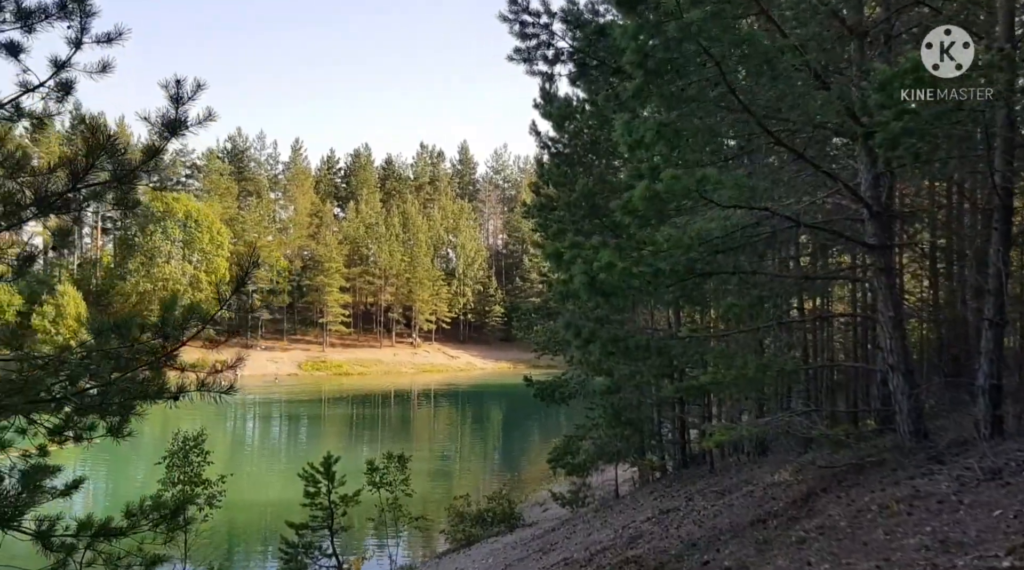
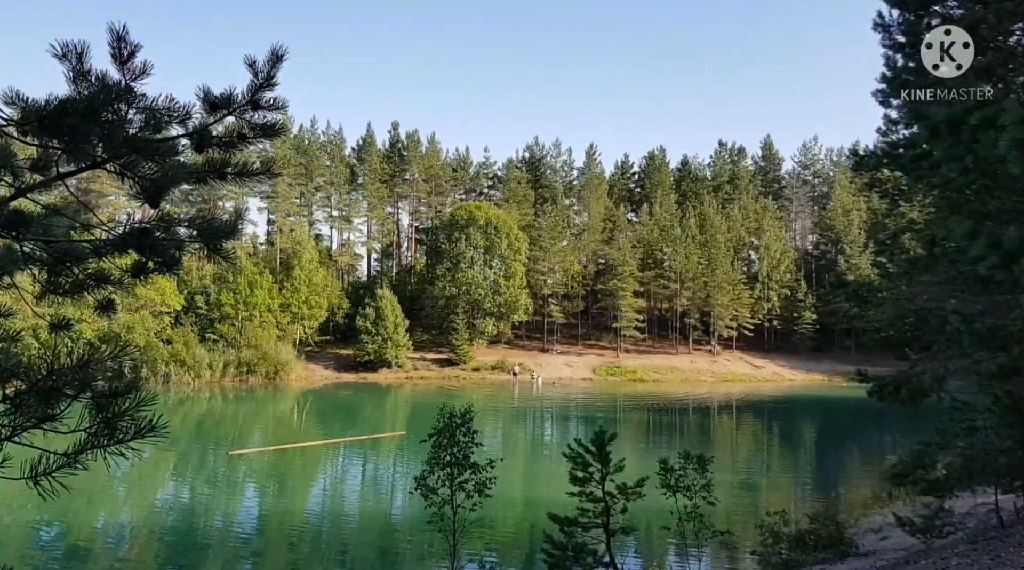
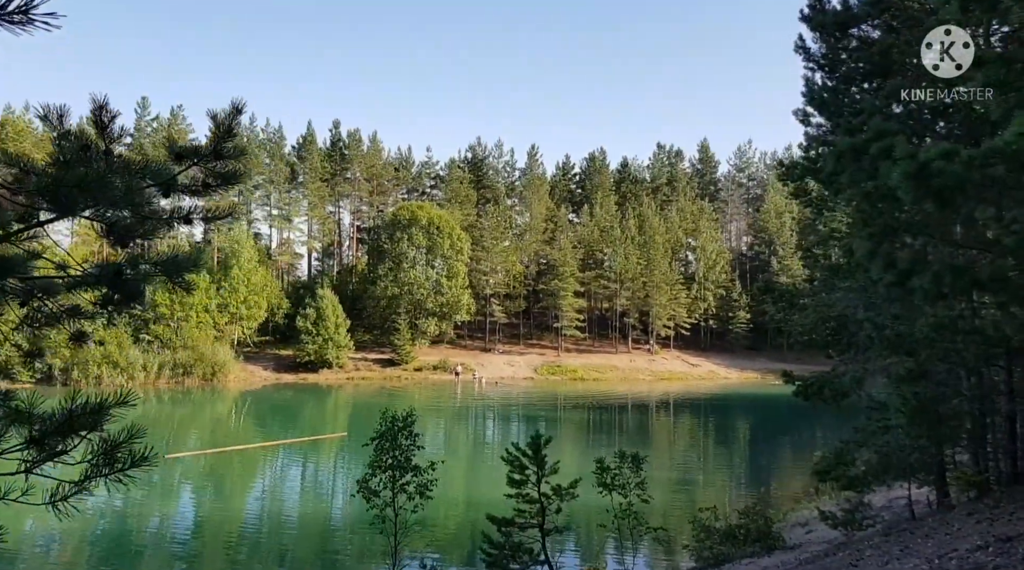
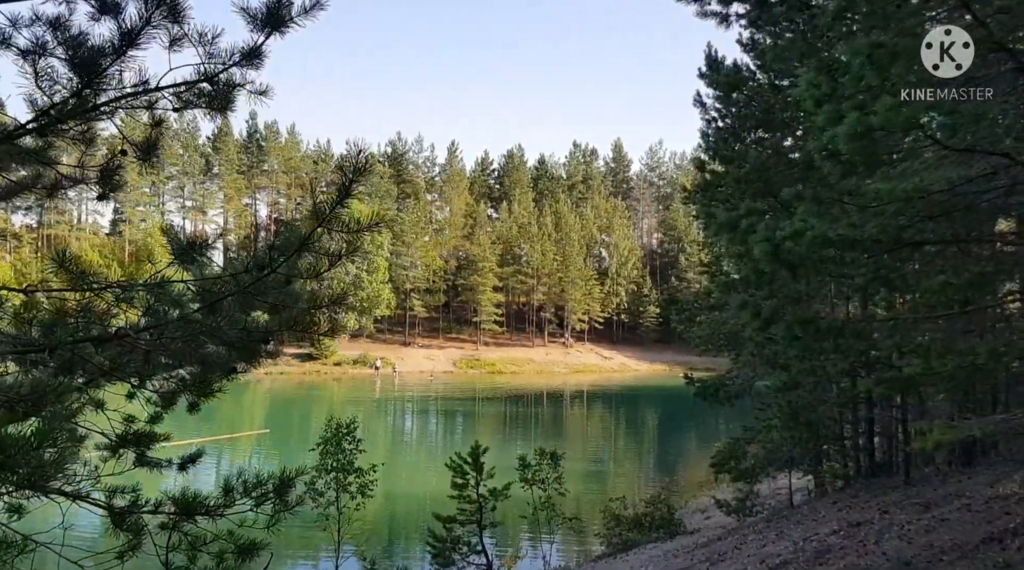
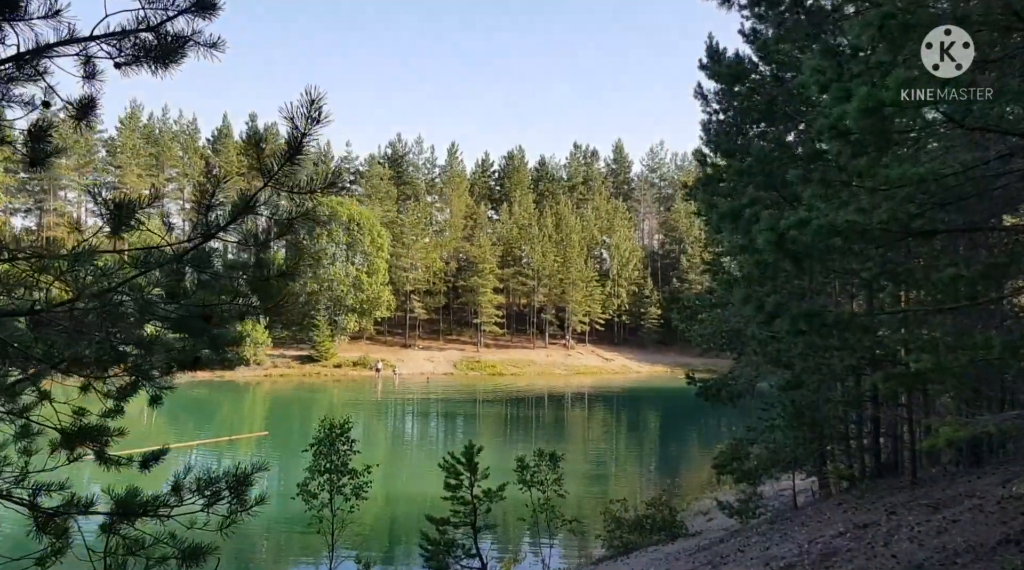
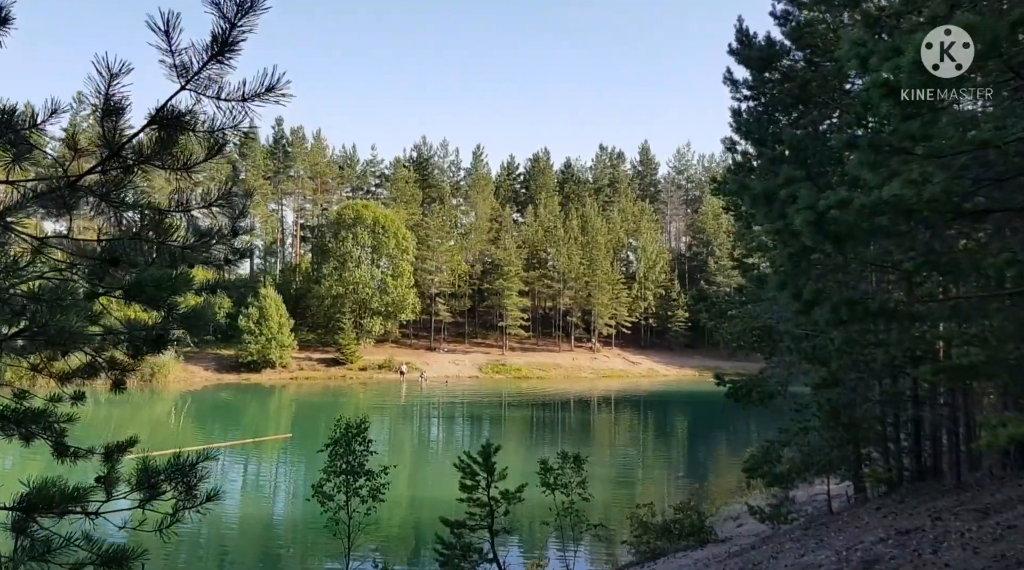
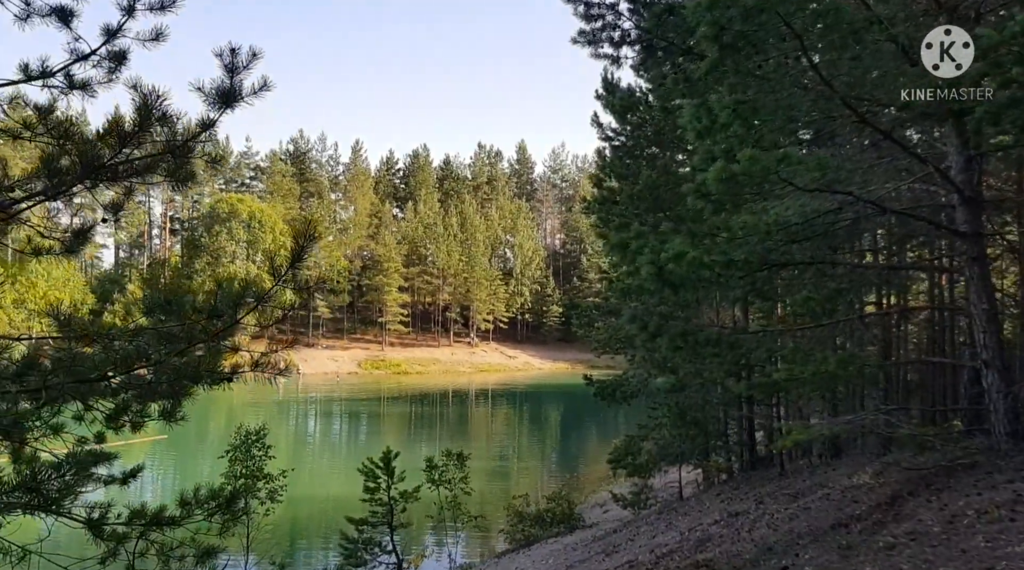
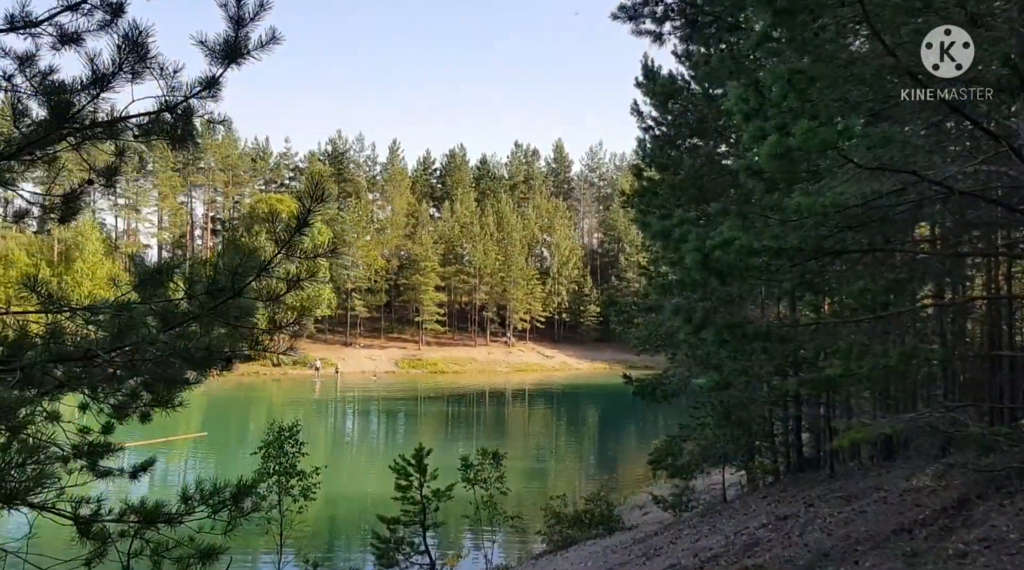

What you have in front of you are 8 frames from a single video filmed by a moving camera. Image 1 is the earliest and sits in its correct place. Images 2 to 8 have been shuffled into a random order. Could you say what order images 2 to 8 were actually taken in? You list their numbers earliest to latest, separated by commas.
7, 8, 4, 5, 6, 3, 2
